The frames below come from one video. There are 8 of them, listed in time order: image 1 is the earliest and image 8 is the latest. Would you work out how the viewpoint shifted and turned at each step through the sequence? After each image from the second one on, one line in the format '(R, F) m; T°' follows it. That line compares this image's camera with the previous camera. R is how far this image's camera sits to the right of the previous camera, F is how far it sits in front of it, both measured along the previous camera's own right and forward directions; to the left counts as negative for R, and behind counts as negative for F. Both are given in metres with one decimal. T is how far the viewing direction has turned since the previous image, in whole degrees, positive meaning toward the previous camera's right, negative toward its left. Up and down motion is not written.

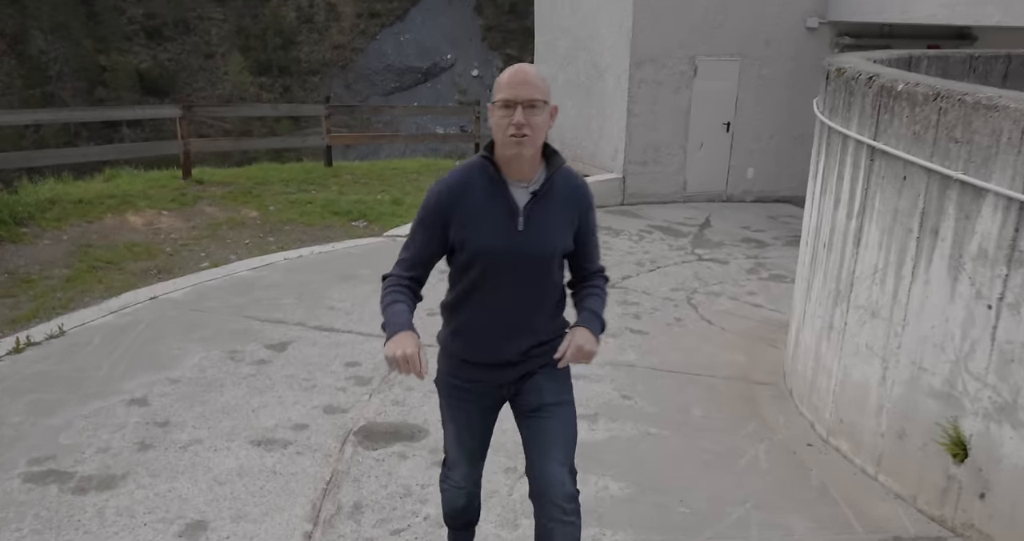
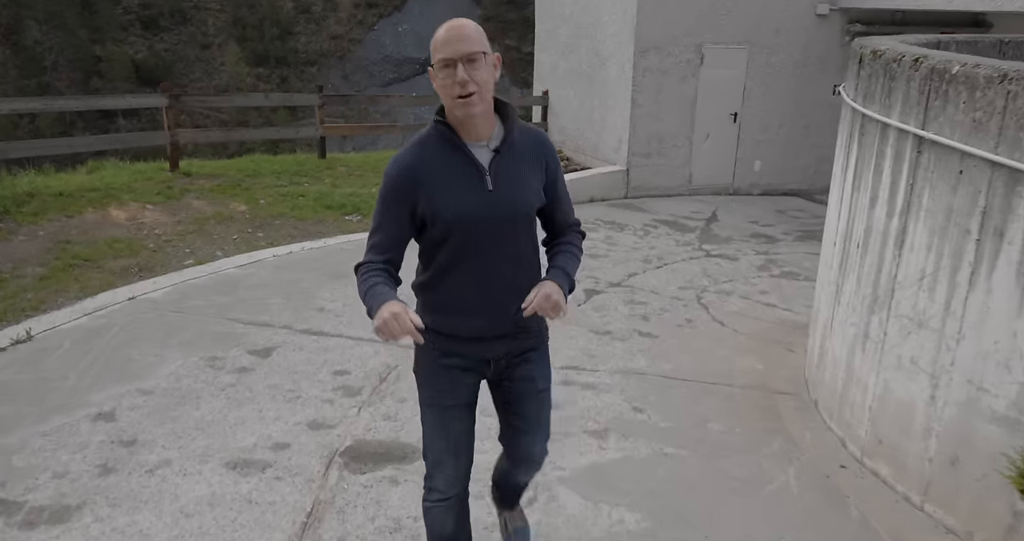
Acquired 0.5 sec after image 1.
(0.0, +0.3) m; 0°
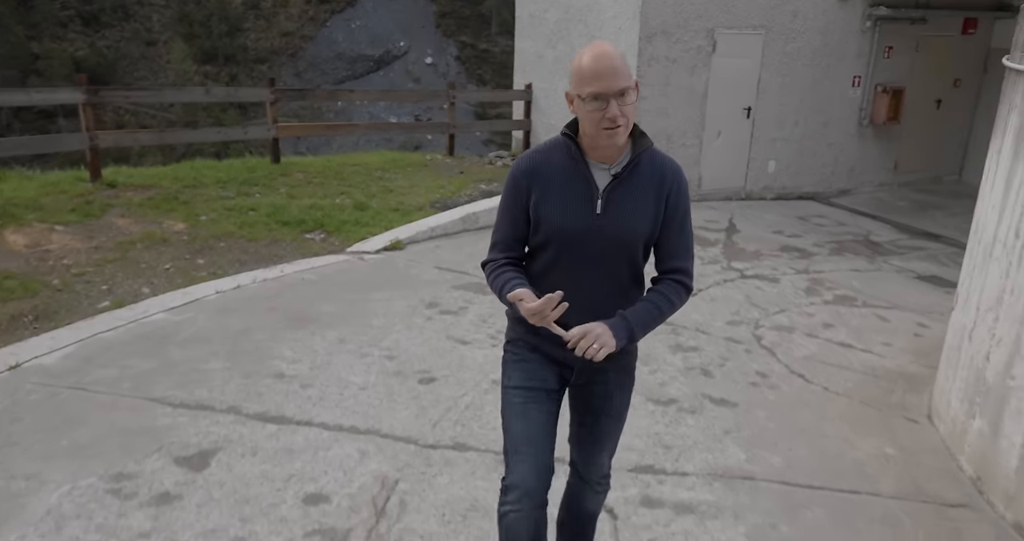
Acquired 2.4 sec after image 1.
(-0.3, +1.4) m; +3°
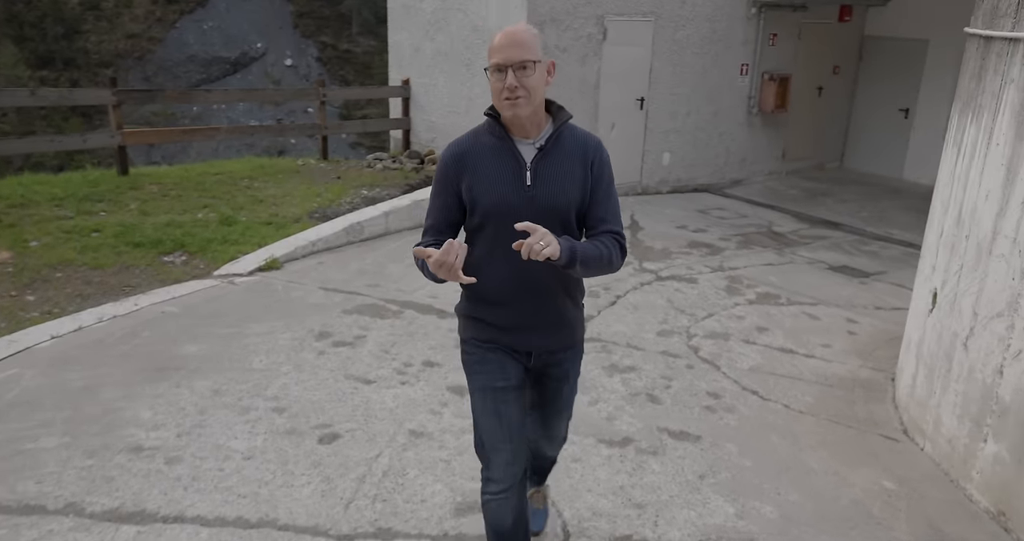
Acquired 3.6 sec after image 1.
(-0.2, +0.7) m; +8°
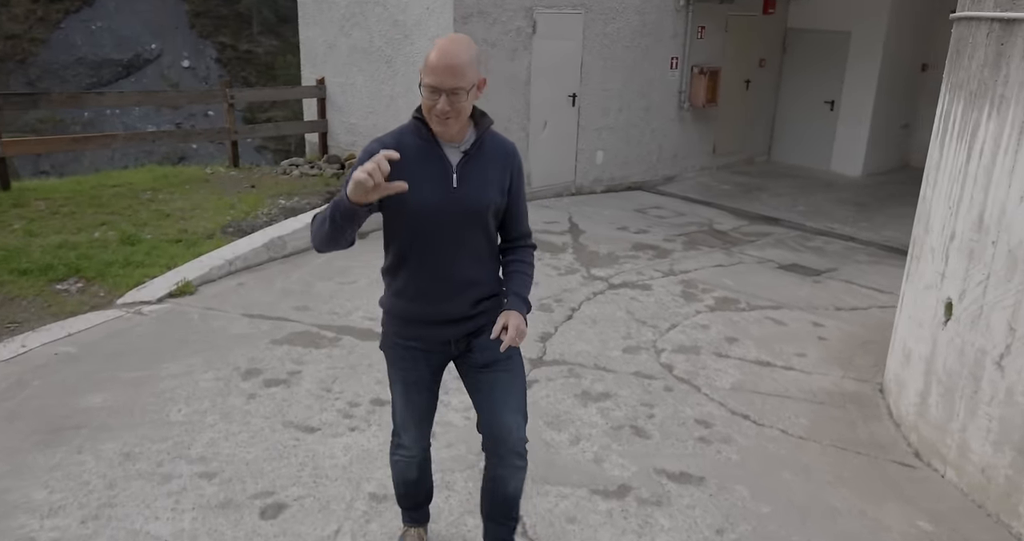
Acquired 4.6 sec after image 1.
(-0.2, +0.5) m; +6°
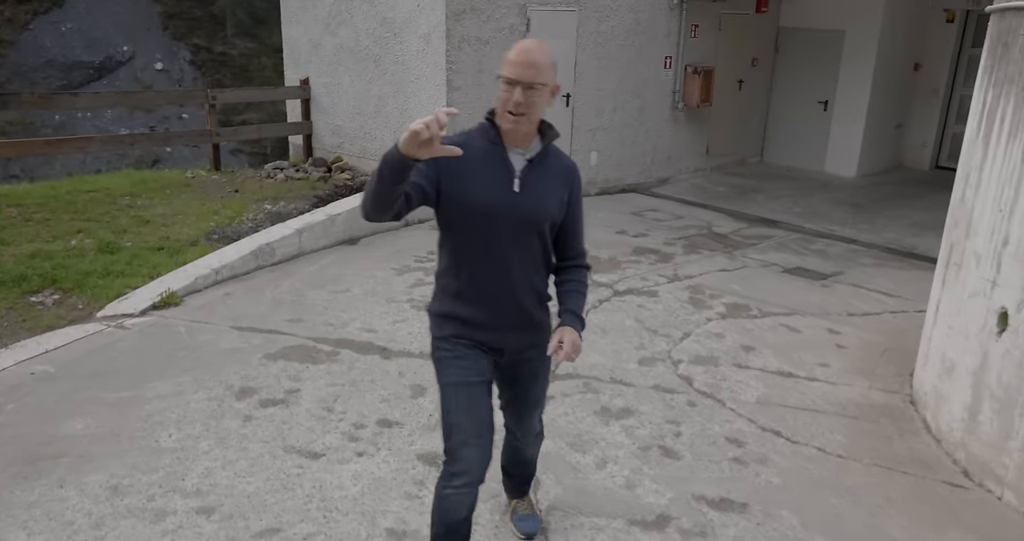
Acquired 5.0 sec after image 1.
(-0.2, +0.2) m; +2°
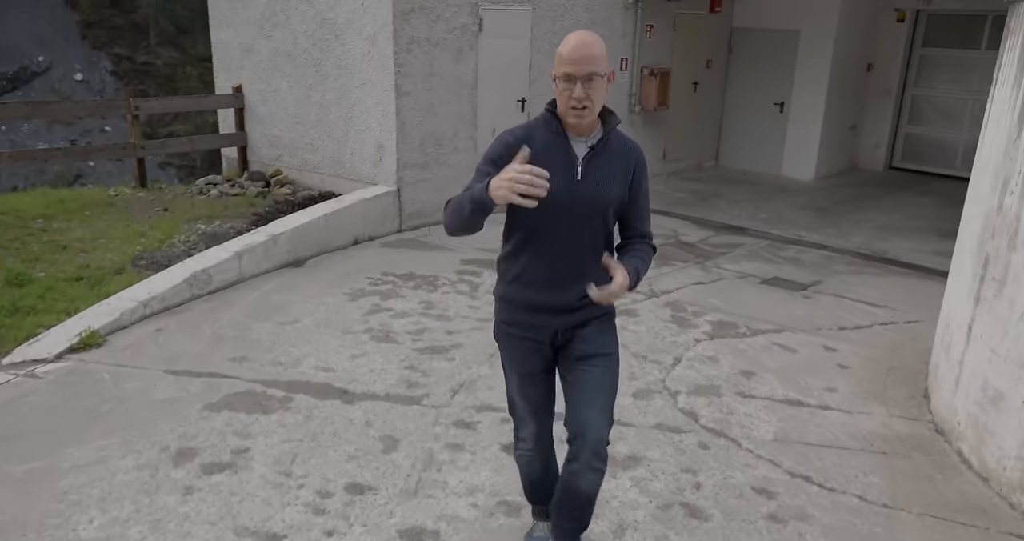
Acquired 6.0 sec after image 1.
(-0.2, +0.5) m; +4°
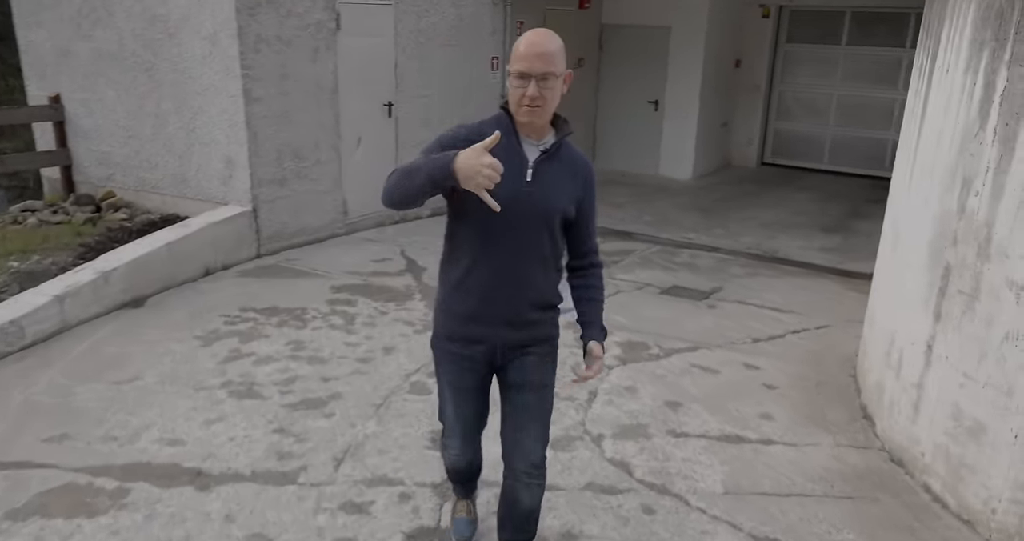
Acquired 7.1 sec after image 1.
(-0.1, +0.6) m; +9°
